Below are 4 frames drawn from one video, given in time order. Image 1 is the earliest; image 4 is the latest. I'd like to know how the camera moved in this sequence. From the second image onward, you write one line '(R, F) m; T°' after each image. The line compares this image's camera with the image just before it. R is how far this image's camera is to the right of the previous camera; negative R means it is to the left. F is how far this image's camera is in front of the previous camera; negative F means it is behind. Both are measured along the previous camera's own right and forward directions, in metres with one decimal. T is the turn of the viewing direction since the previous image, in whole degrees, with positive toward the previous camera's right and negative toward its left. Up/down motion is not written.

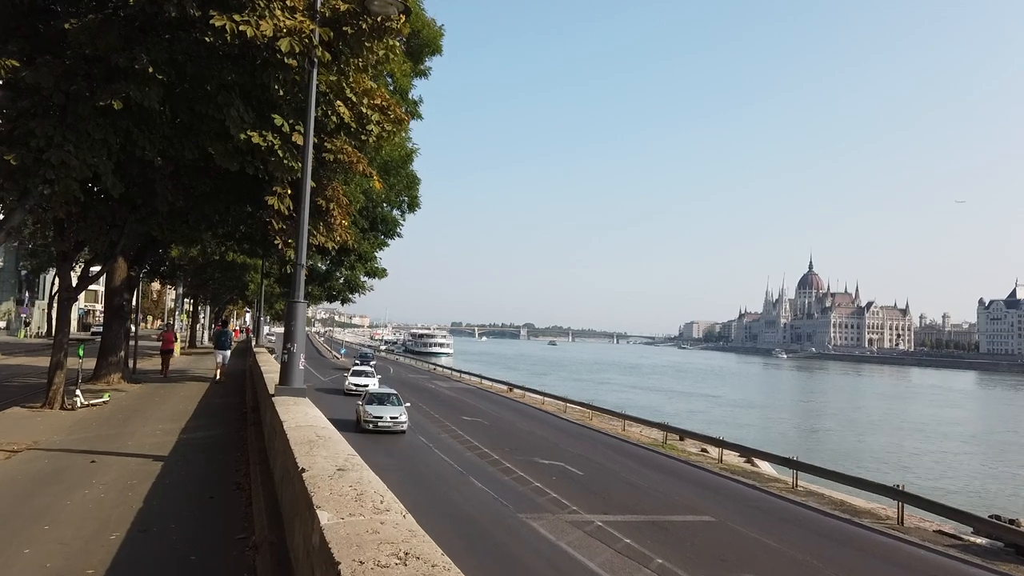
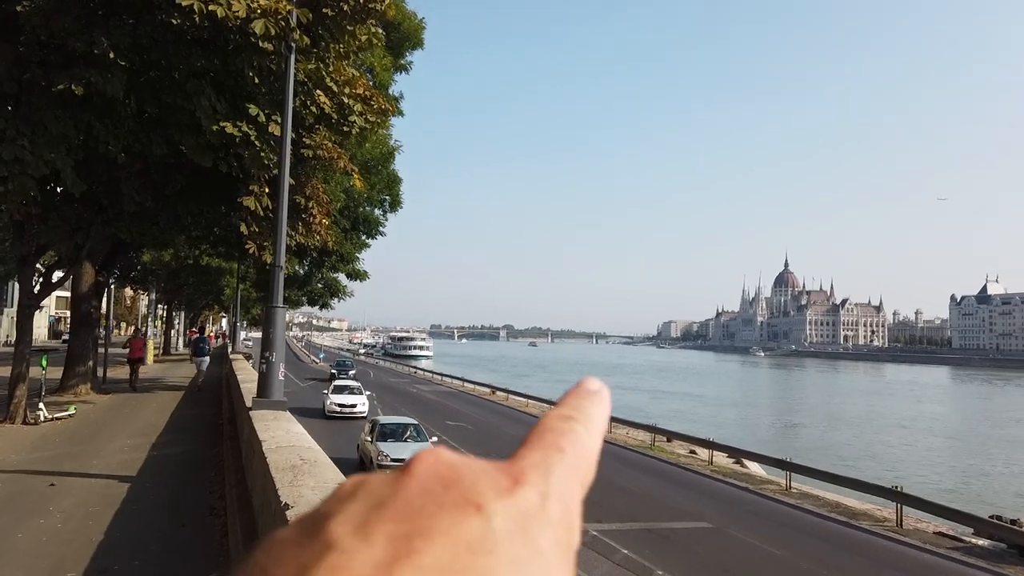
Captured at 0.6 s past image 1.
(-0.2, +0.6) m; +2°
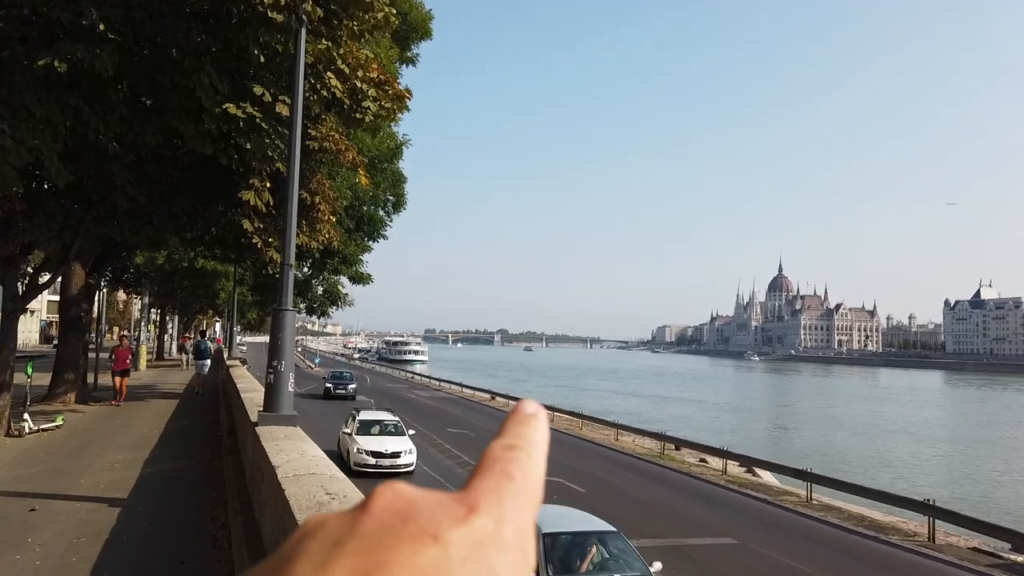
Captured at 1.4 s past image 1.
(-0.4, +0.7) m; 0°
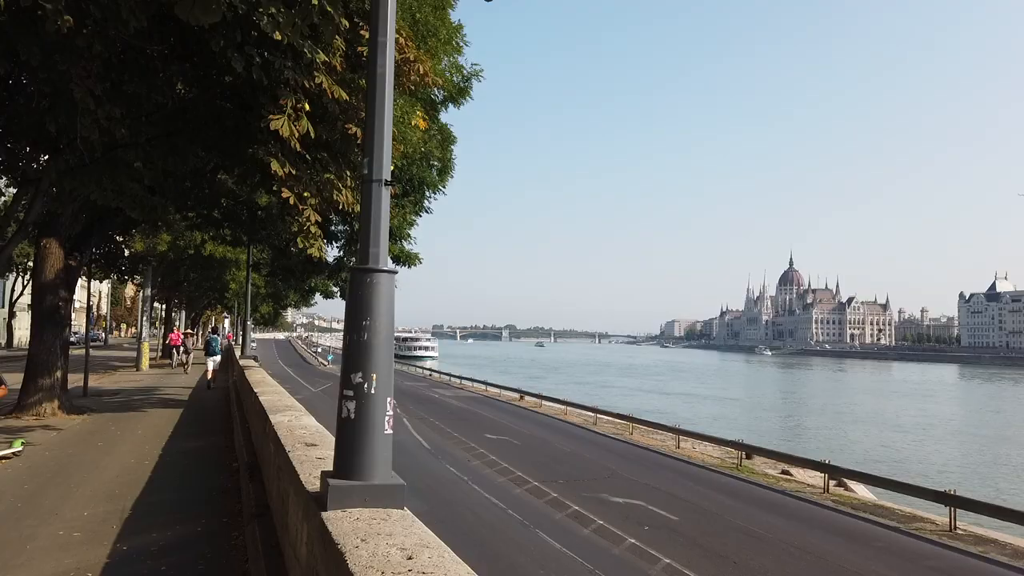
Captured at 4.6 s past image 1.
(-1.3, +3.2) m; -1°
